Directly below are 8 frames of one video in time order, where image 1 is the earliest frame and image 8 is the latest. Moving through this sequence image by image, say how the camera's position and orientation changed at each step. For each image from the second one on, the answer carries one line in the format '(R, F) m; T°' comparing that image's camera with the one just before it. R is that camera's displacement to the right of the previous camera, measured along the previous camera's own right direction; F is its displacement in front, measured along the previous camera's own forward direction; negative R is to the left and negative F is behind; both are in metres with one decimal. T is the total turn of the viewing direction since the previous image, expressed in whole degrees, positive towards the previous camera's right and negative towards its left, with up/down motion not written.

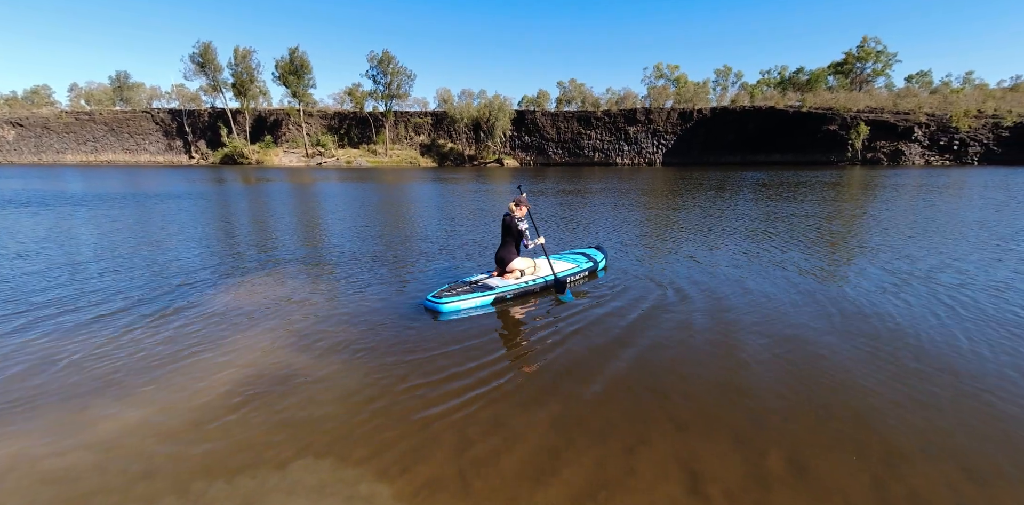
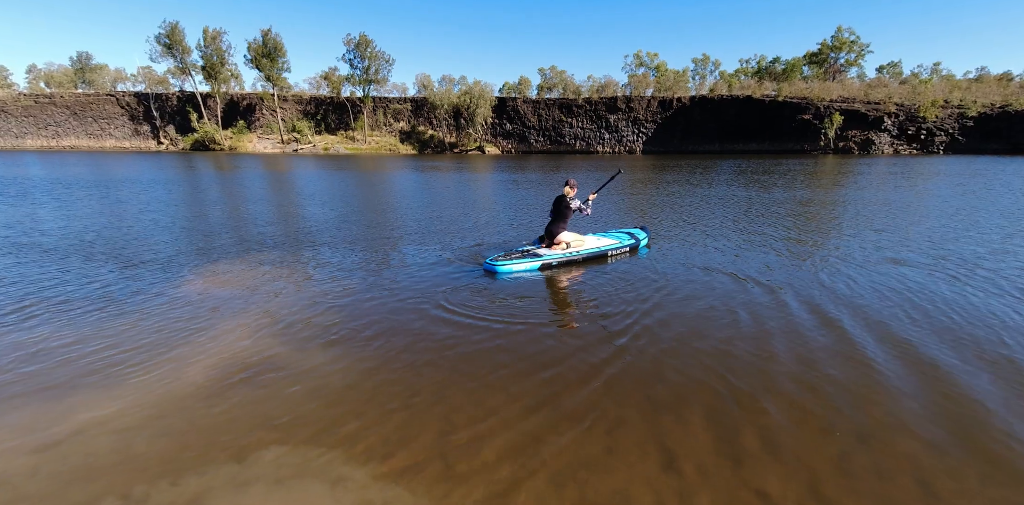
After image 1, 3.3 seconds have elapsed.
(-0.7, +1.1) m; +2°
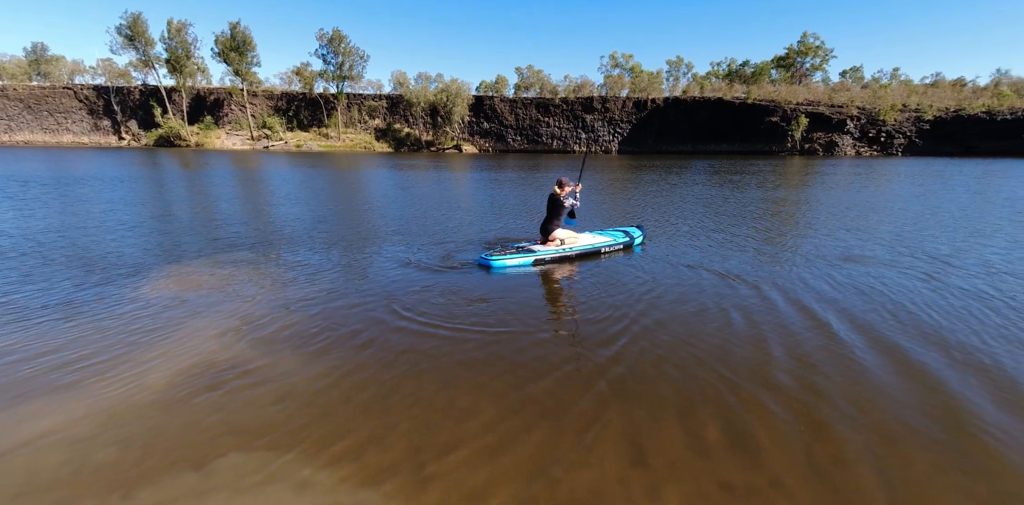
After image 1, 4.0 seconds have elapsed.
(+0.2, -0.1) m; +3°
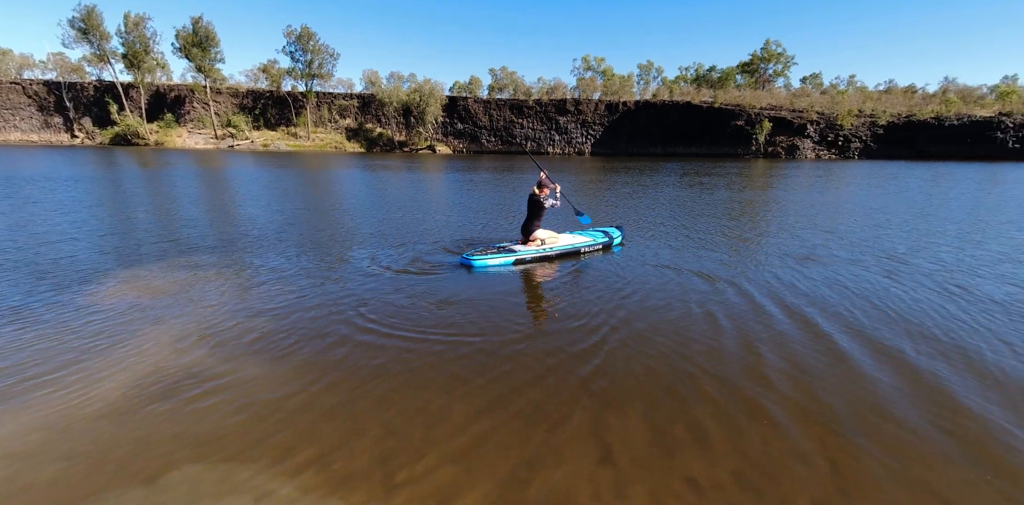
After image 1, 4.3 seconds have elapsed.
(+0.2, -0.2) m; +3°
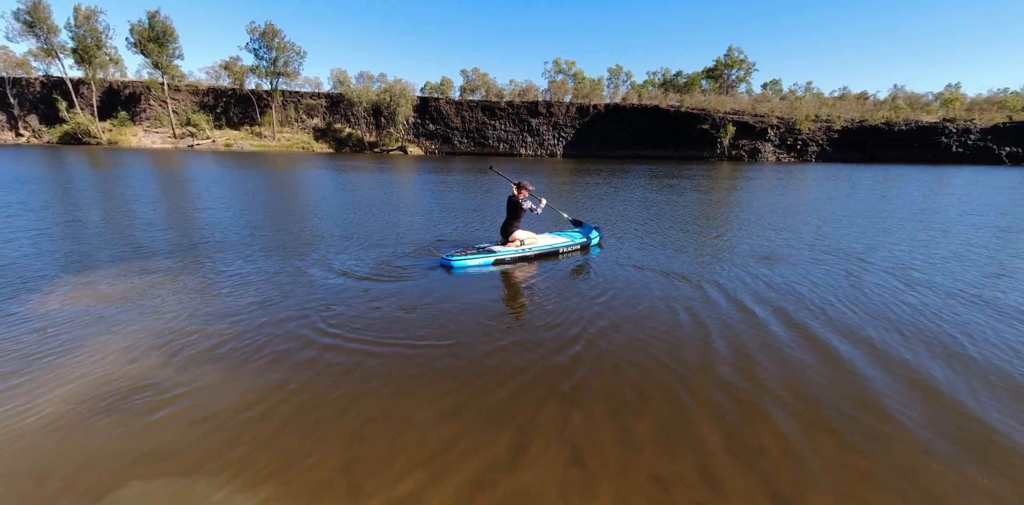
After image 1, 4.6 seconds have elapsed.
(-1.5, -0.1) m; +3°
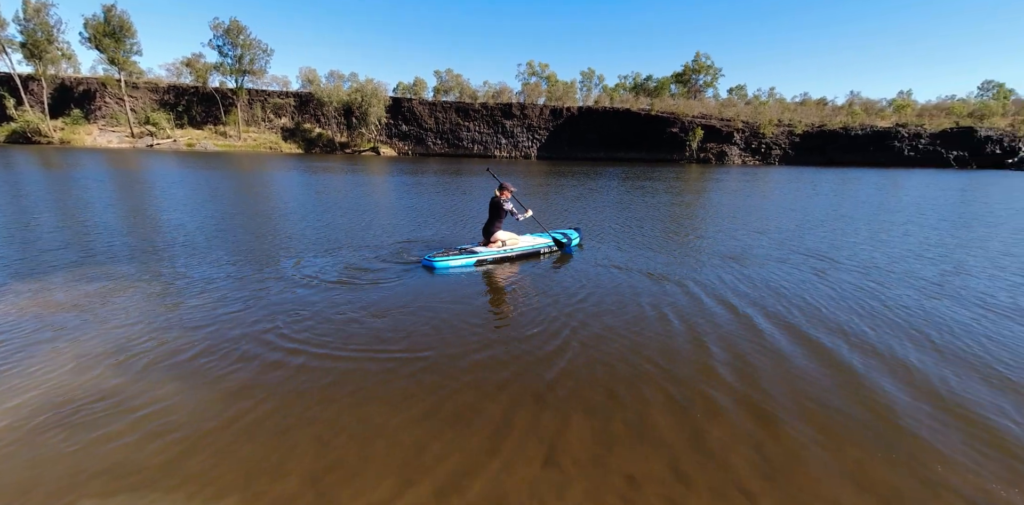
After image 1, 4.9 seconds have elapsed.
(-0.4, +0.2) m; +3°
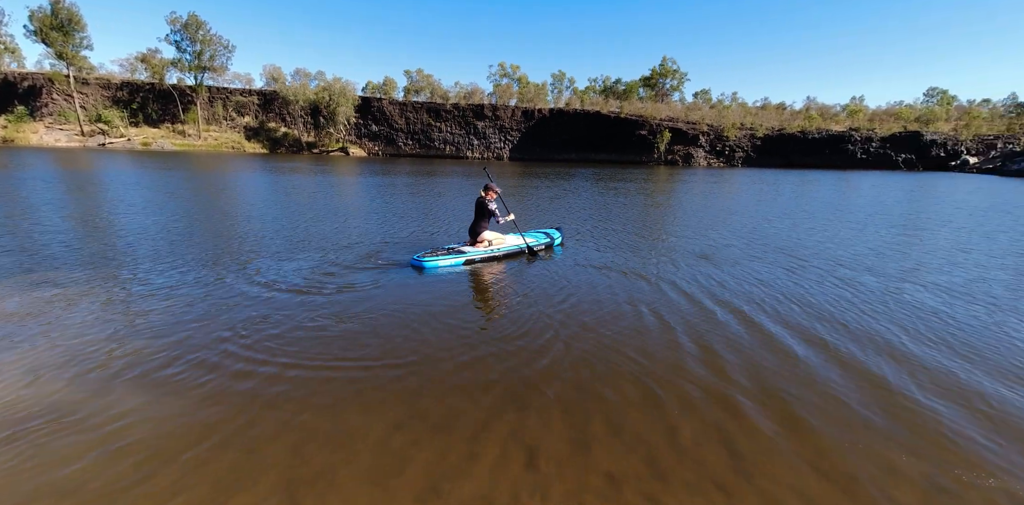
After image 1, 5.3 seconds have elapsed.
(-1.5, +0.2) m; +3°
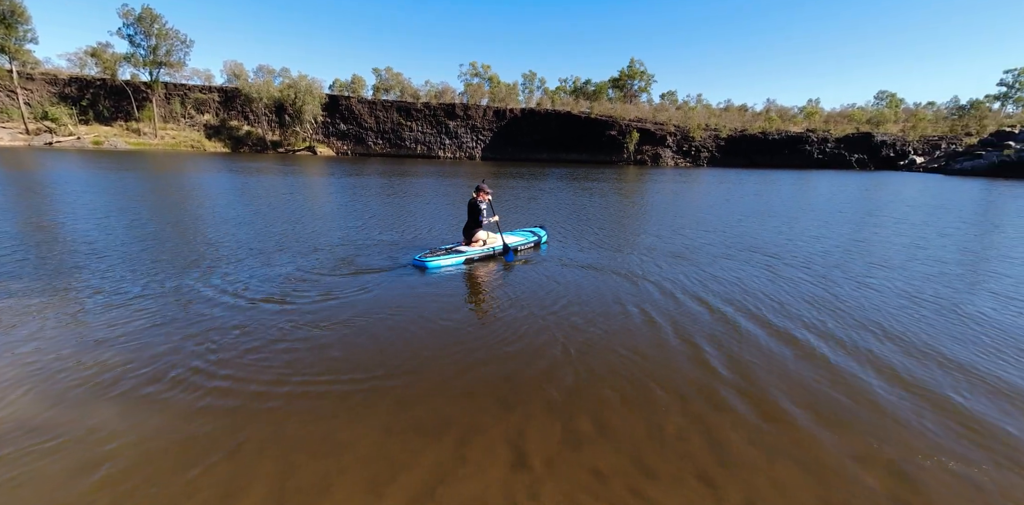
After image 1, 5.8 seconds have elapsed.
(-1.7, -1.0) m; +3°
